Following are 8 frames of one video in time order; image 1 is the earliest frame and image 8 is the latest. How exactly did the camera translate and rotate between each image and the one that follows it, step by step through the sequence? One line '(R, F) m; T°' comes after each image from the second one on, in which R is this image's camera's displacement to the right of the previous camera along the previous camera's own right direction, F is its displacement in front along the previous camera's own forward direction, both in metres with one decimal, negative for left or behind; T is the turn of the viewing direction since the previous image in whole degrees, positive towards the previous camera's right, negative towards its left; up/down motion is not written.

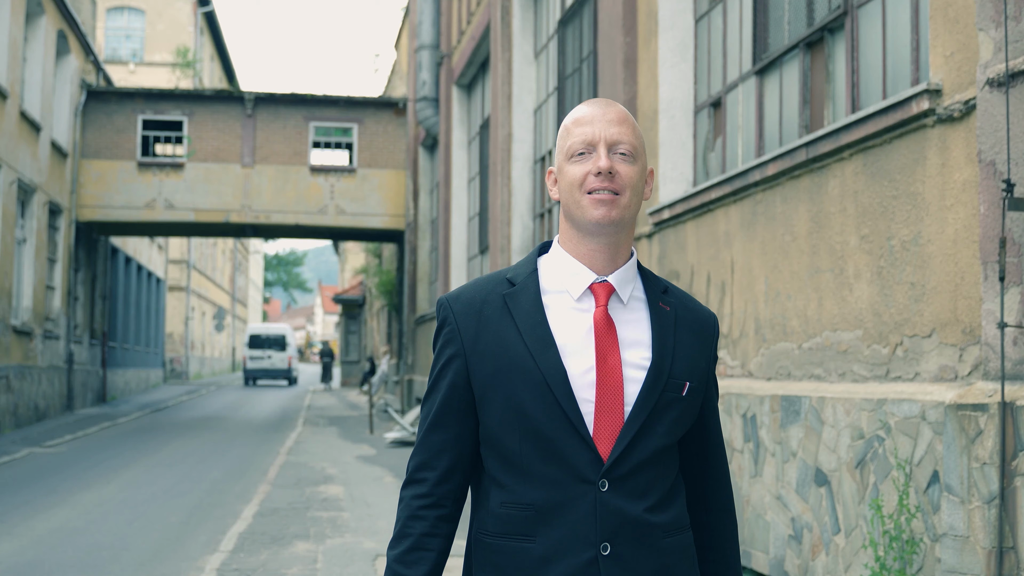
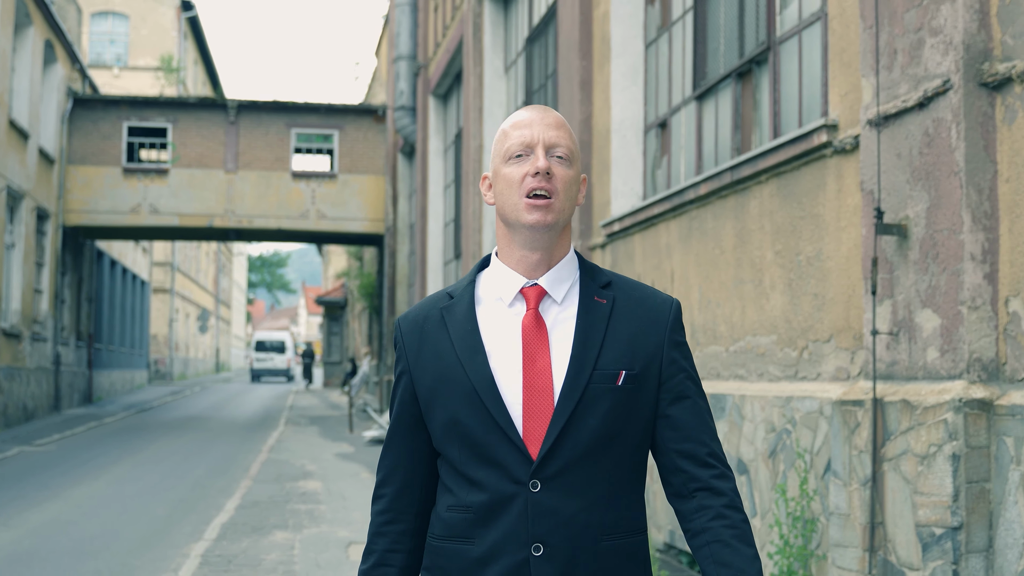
(+0.1, -0.6) m; +1°
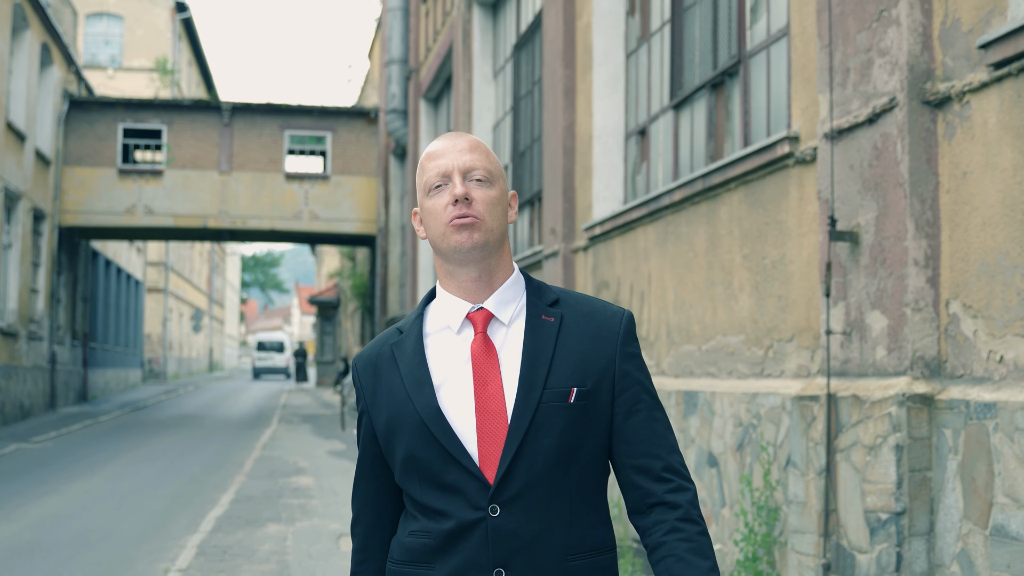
(0.0, -0.3) m; 0°
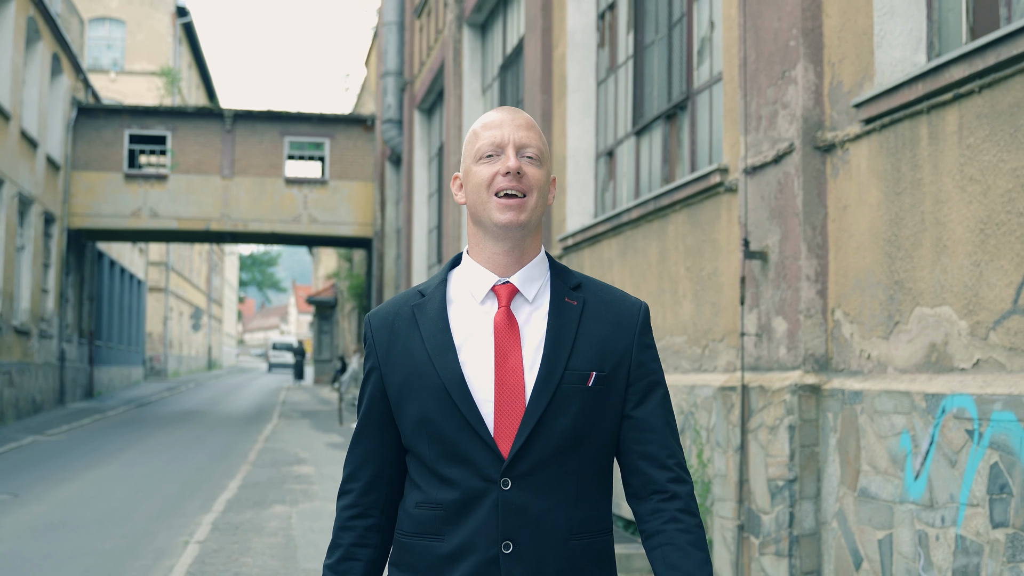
(+0.1, -1.0) m; 0°
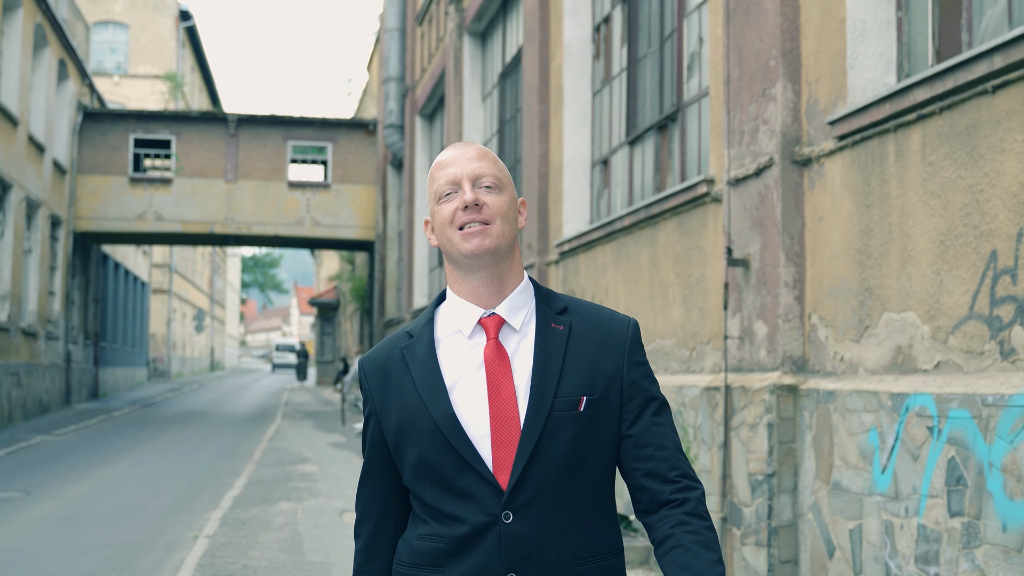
(0.0, -0.3) m; 0°
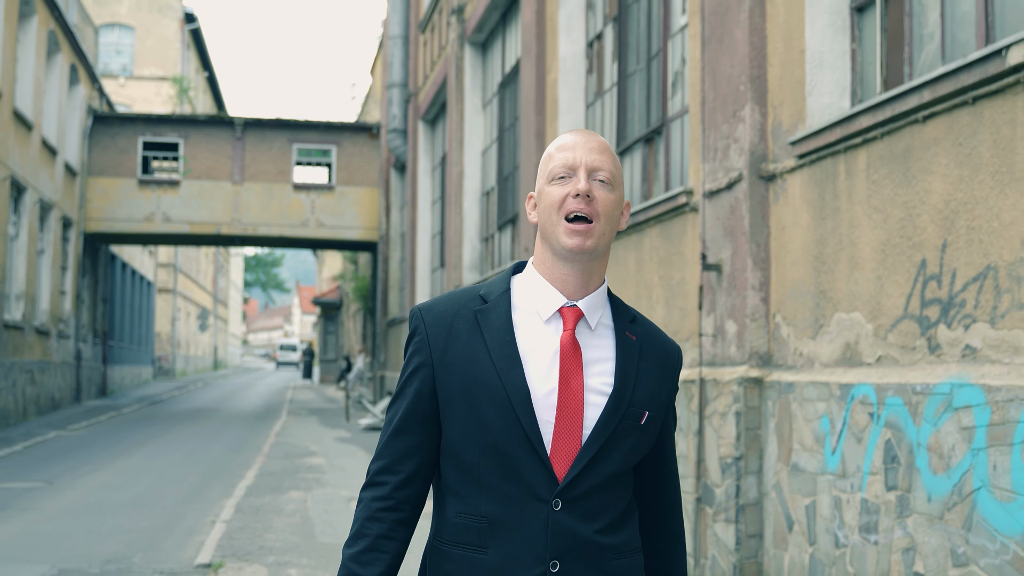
(0.0, -0.6) m; 0°
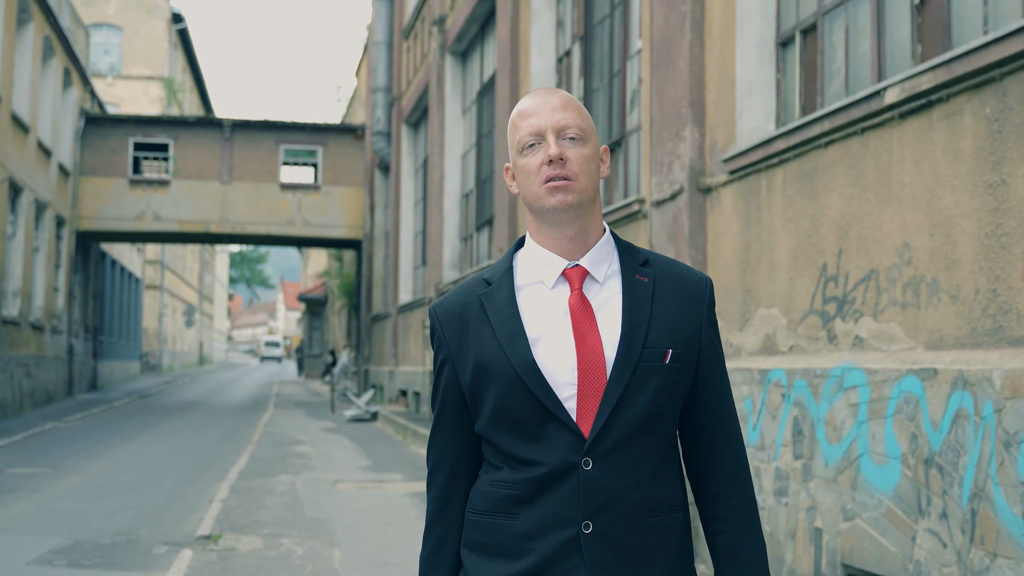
(+0.1, -0.9) m; +1°
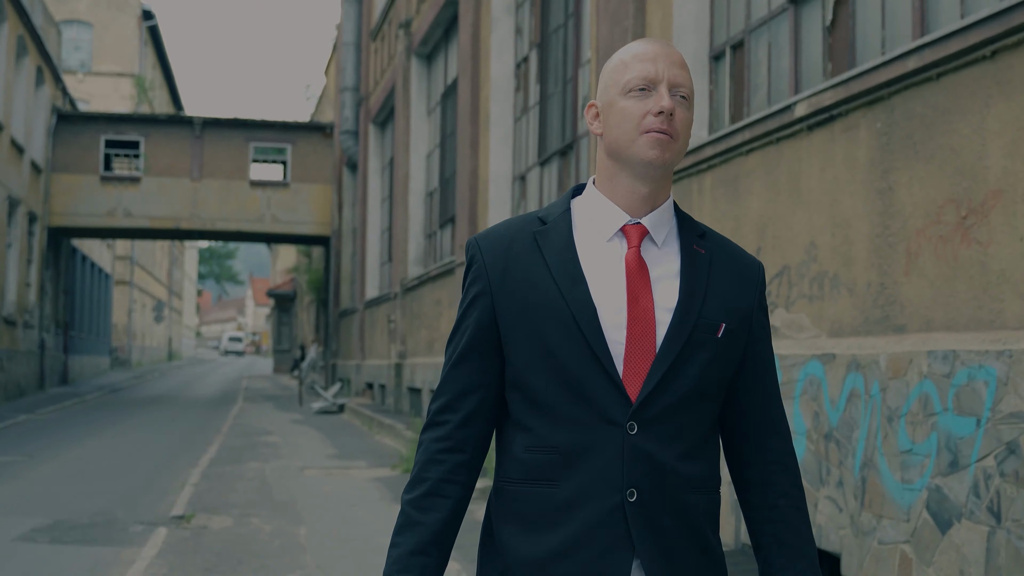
(+0.1, -0.6) m; +1°
